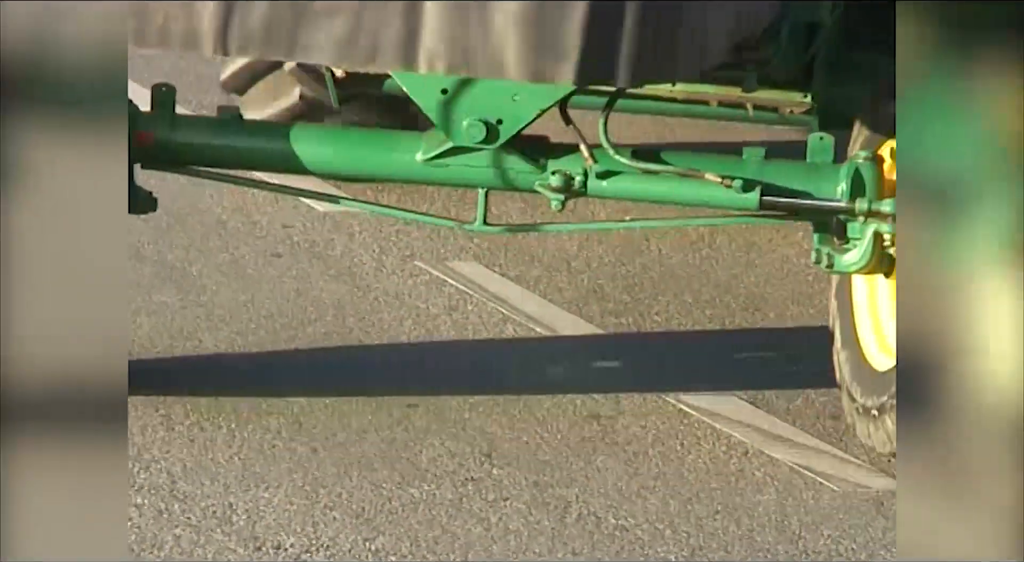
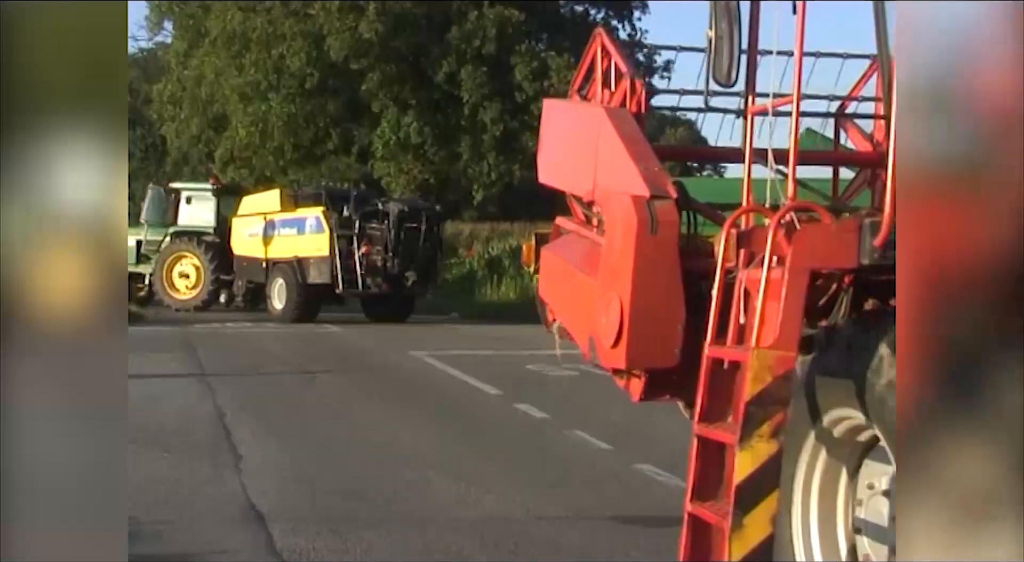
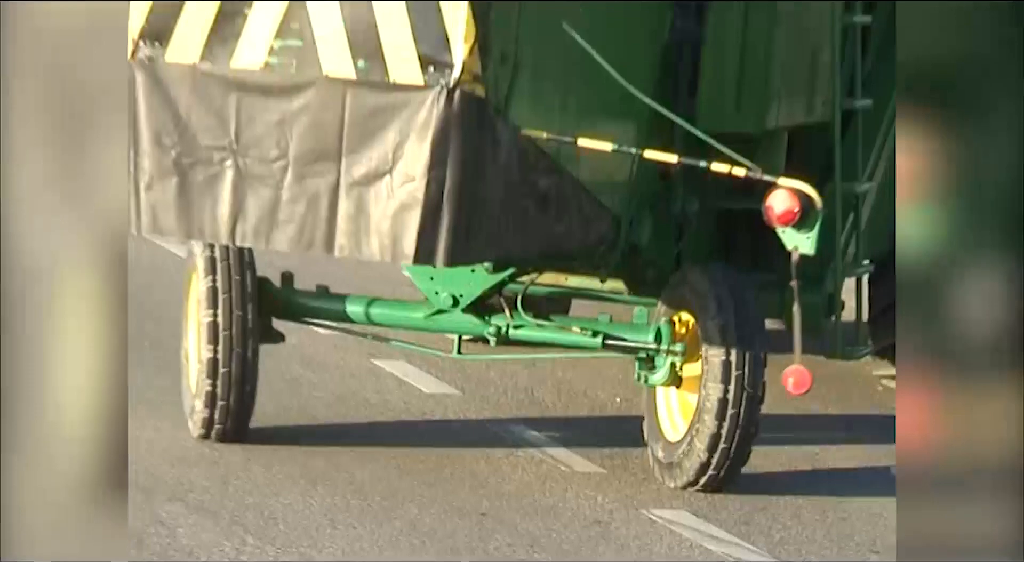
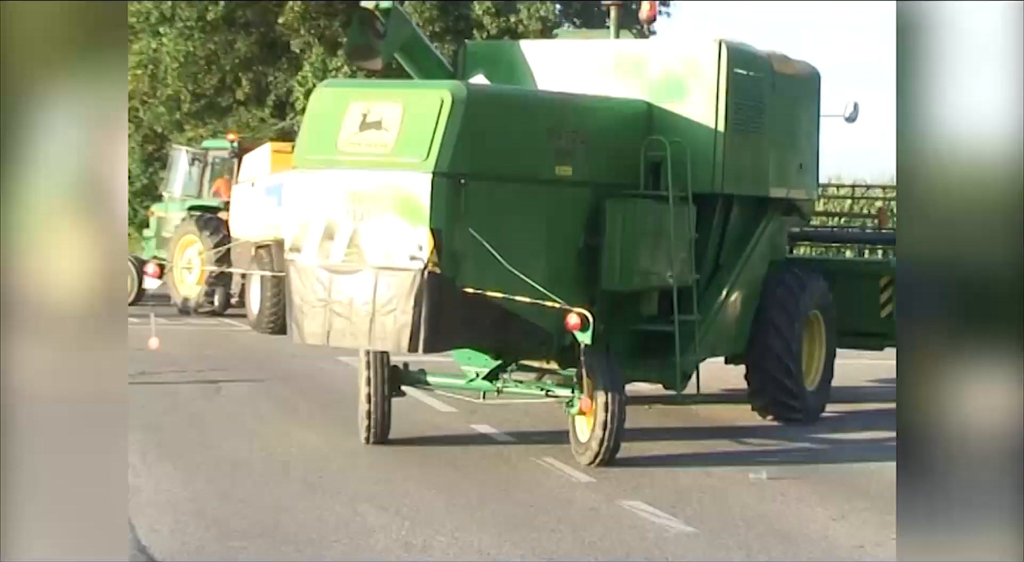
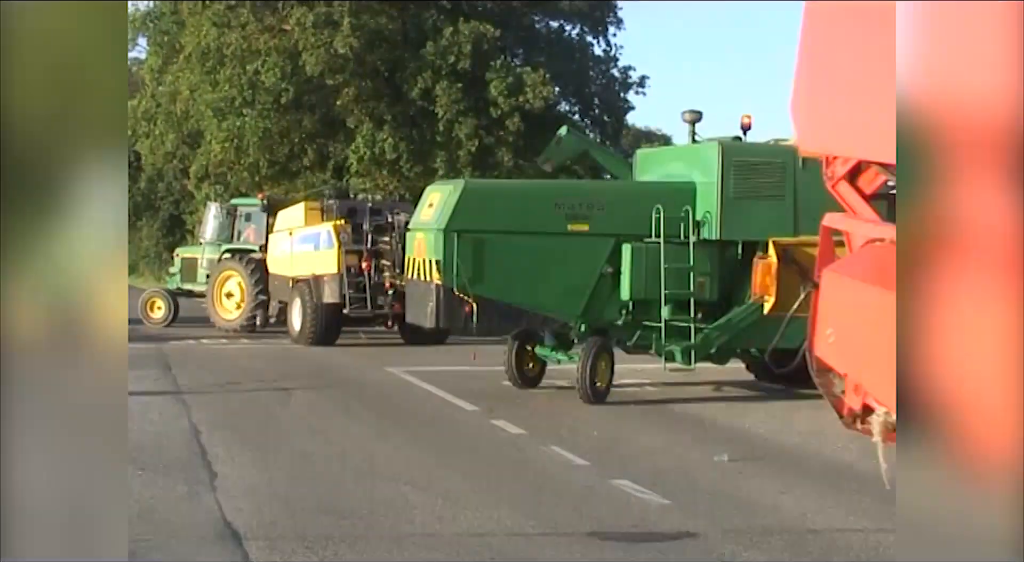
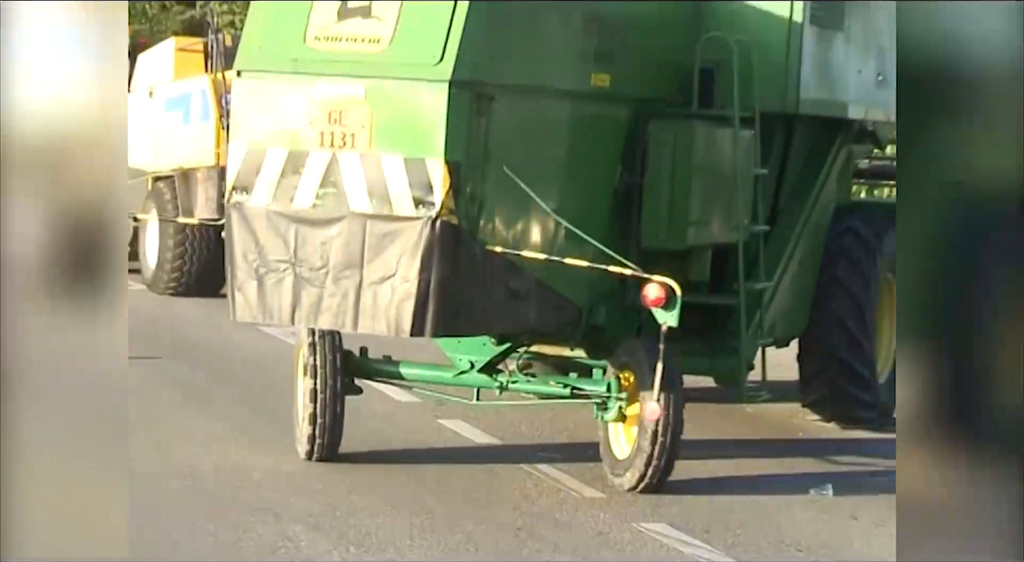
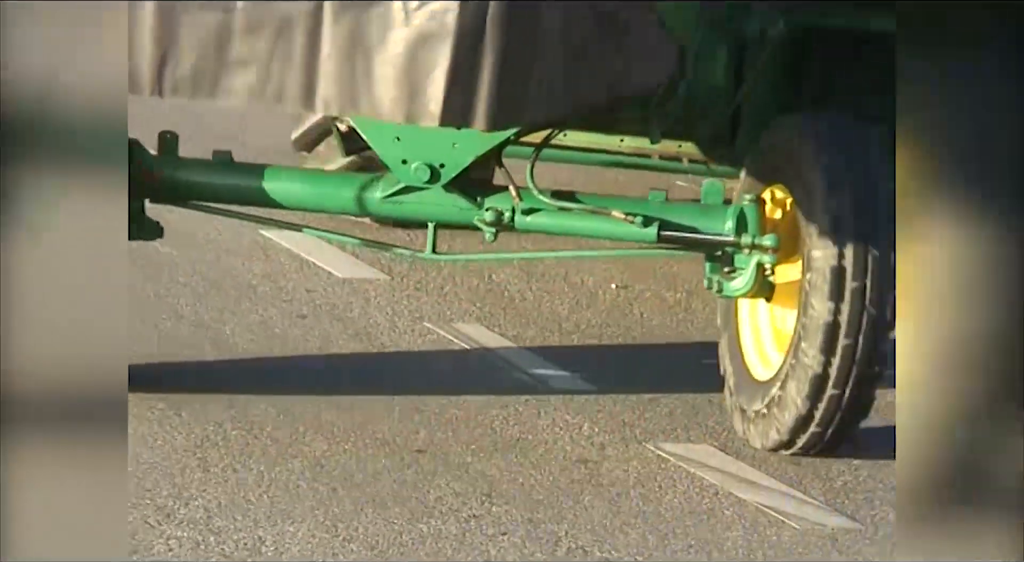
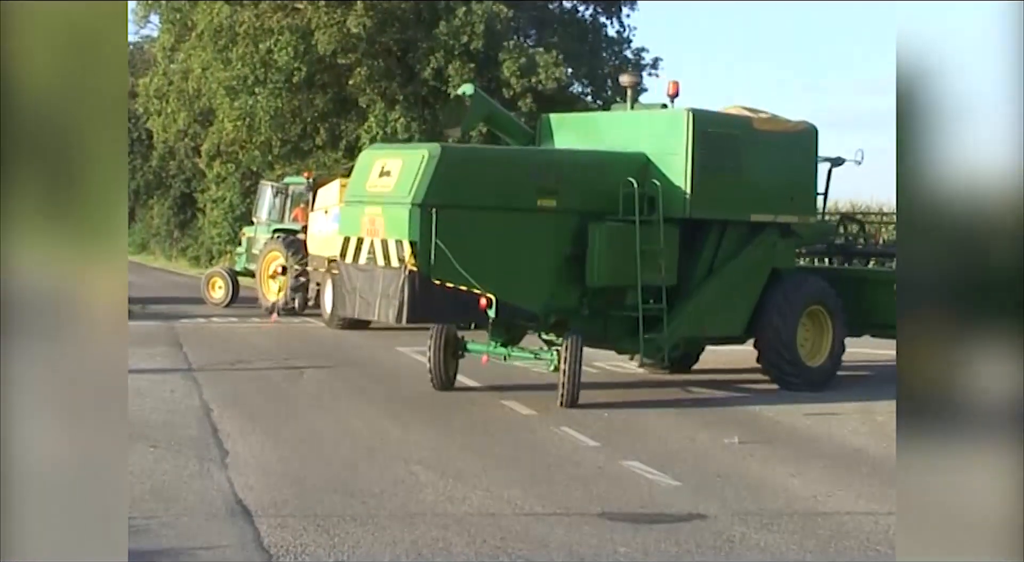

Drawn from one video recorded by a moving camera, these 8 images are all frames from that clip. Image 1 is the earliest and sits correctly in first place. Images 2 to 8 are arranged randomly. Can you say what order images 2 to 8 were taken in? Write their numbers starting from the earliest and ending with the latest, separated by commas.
7, 3, 6, 4, 8, 5, 2
